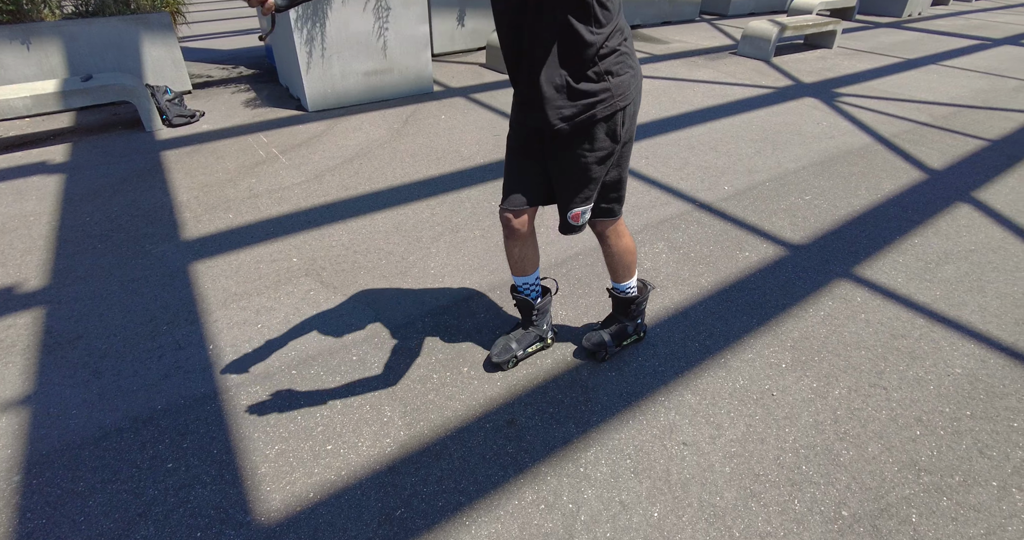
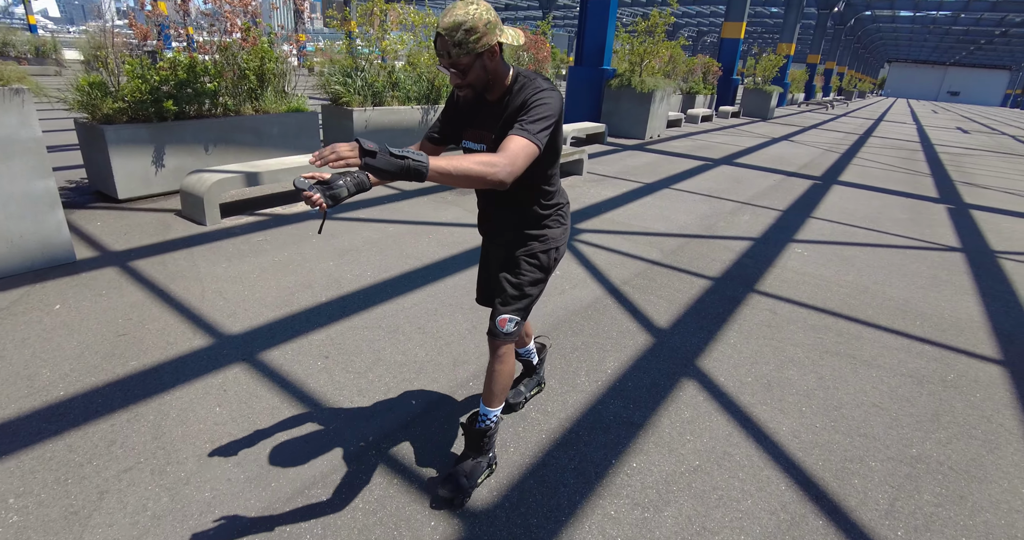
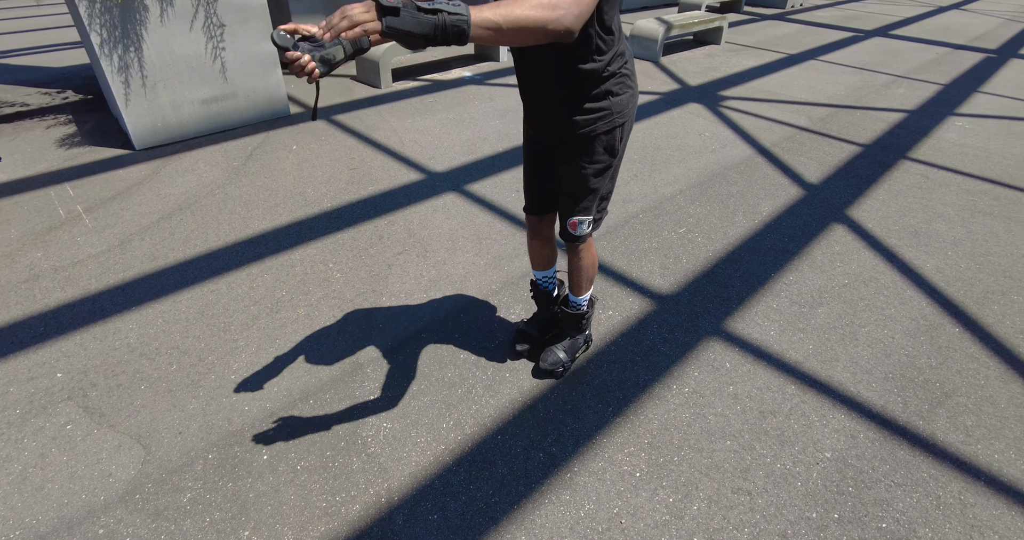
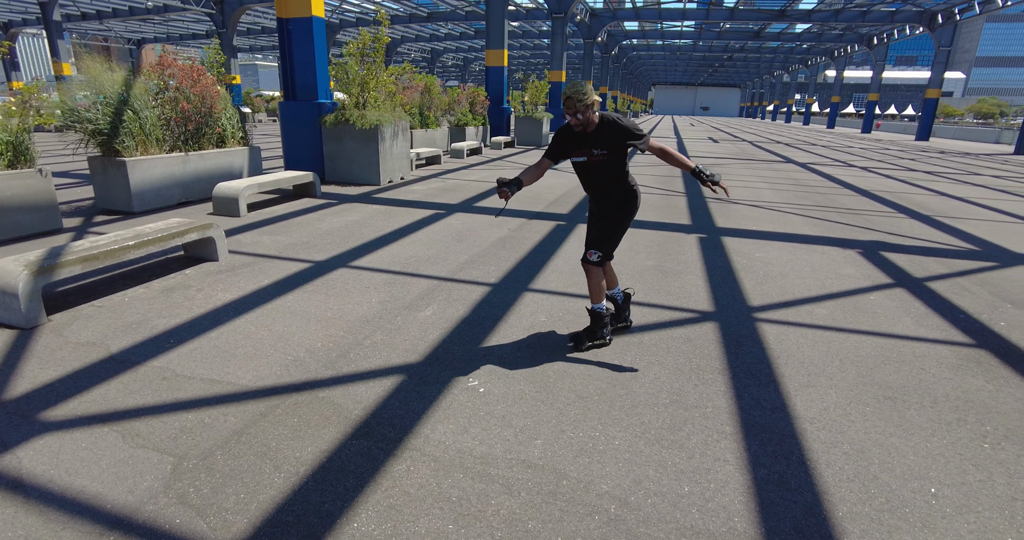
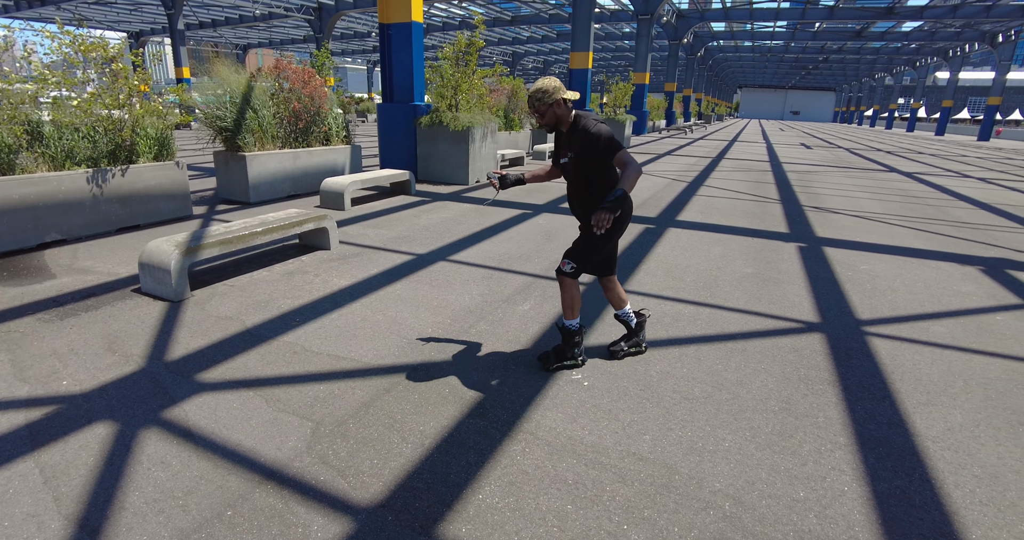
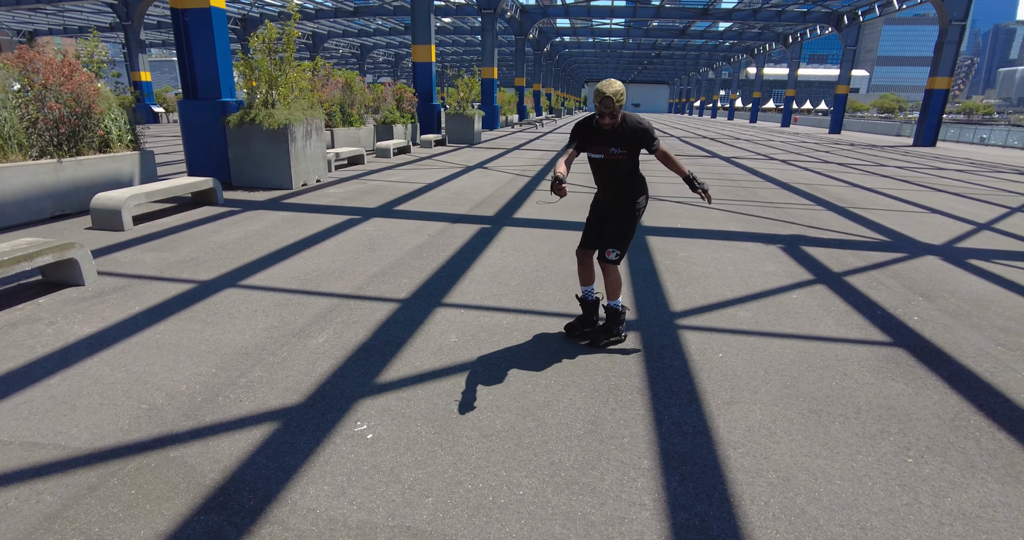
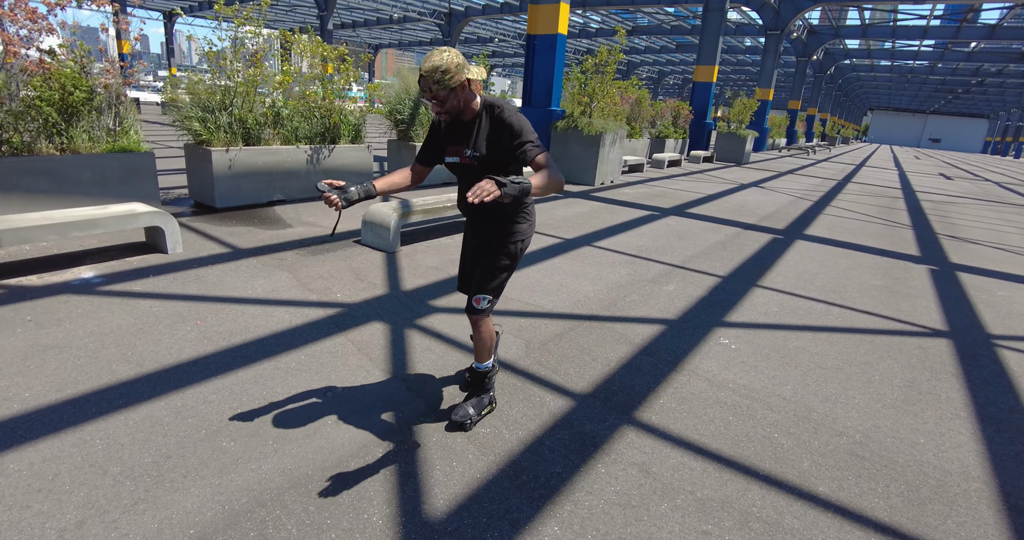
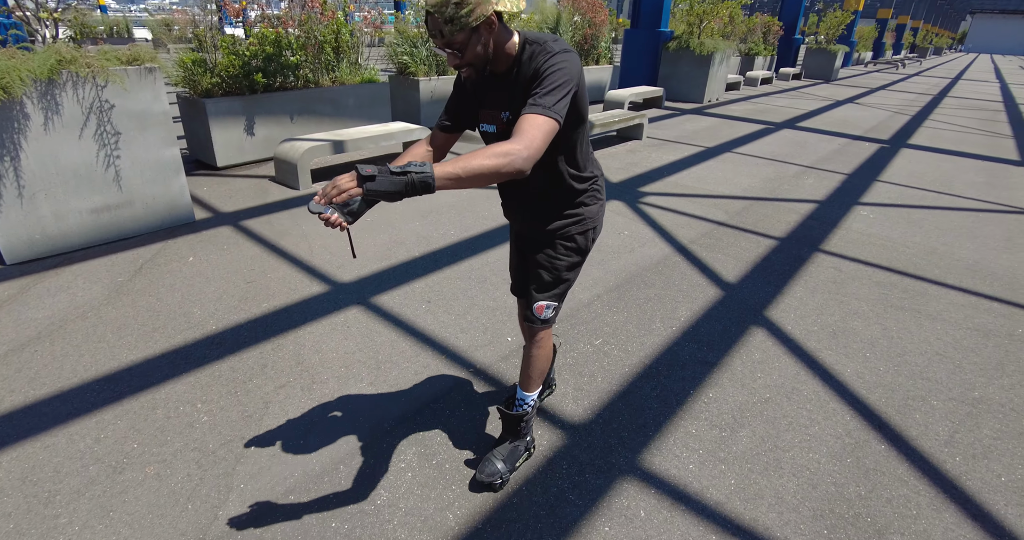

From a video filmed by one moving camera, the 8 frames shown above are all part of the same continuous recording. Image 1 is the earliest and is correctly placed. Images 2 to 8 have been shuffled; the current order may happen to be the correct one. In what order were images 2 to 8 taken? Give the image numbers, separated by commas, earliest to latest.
3, 8, 2, 7, 5, 4, 6
